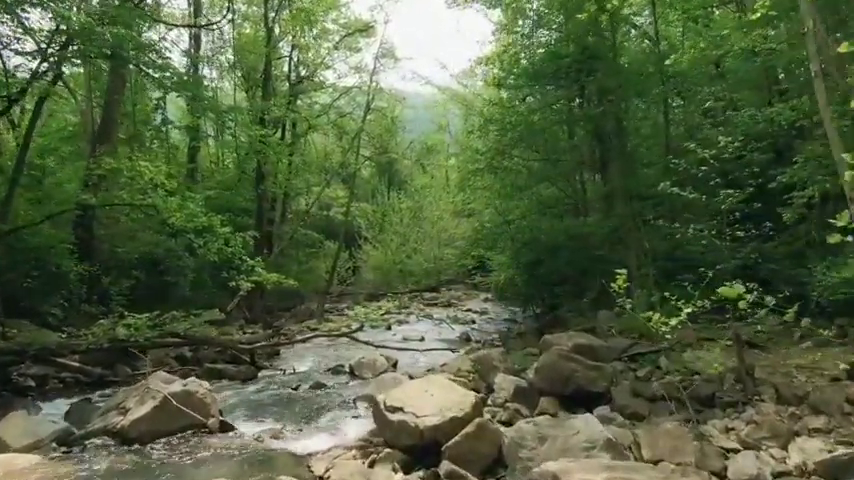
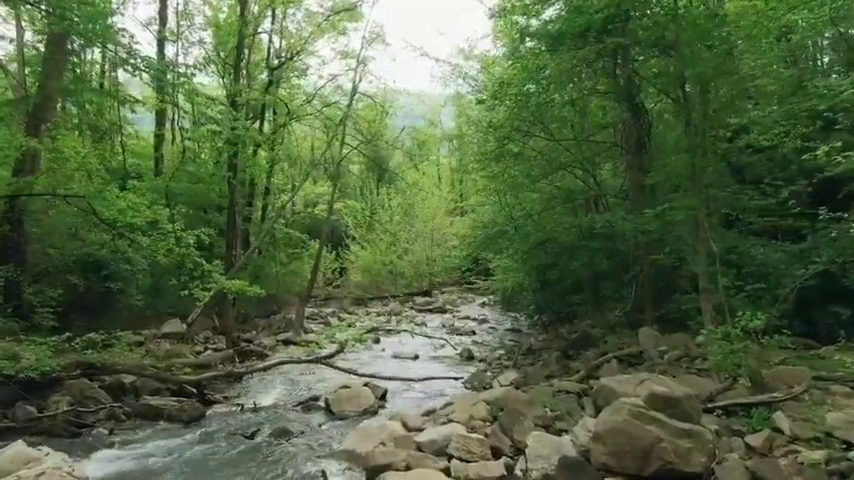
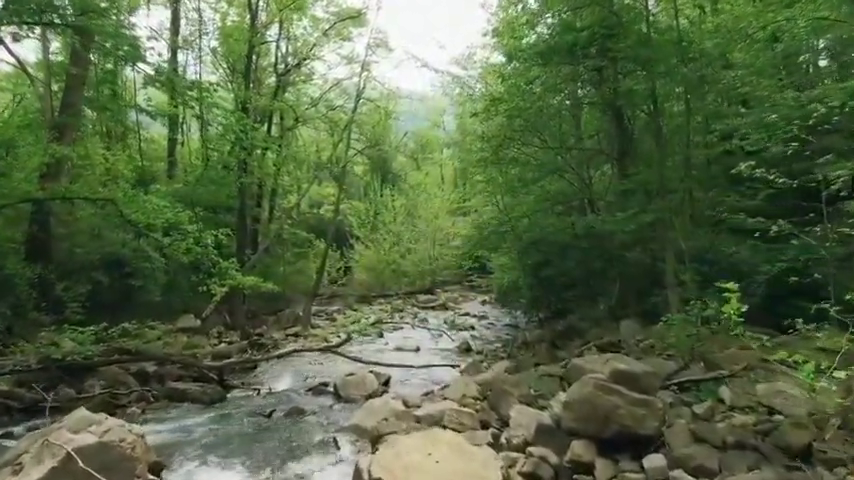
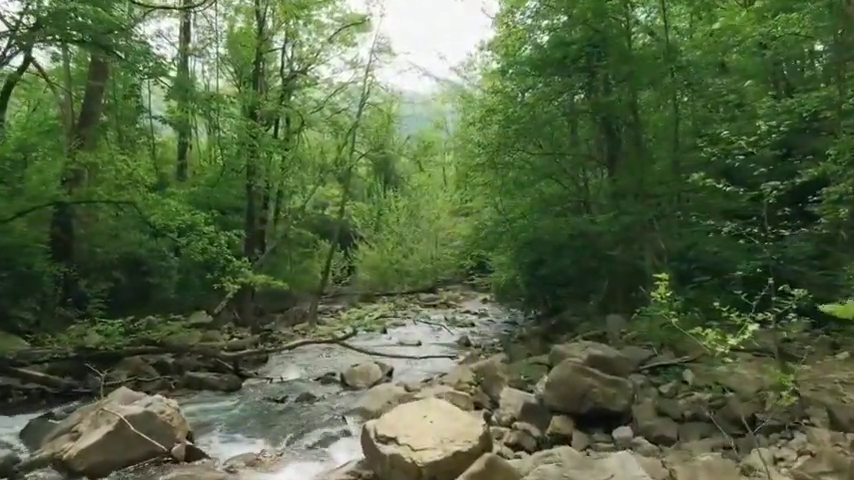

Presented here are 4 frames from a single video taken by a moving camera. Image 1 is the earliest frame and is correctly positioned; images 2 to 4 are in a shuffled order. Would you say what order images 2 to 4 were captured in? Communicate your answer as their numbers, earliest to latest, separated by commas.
4, 3, 2
